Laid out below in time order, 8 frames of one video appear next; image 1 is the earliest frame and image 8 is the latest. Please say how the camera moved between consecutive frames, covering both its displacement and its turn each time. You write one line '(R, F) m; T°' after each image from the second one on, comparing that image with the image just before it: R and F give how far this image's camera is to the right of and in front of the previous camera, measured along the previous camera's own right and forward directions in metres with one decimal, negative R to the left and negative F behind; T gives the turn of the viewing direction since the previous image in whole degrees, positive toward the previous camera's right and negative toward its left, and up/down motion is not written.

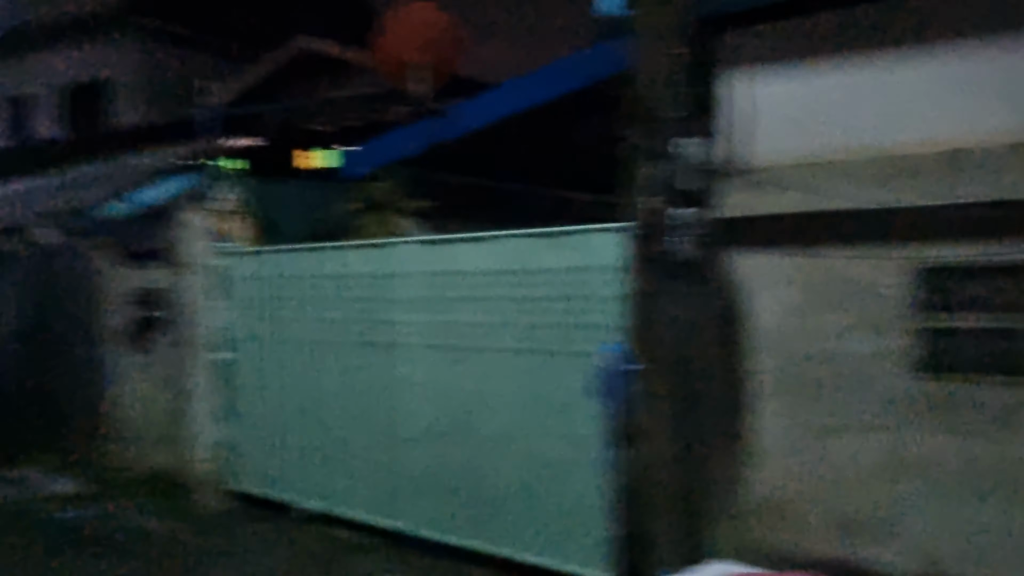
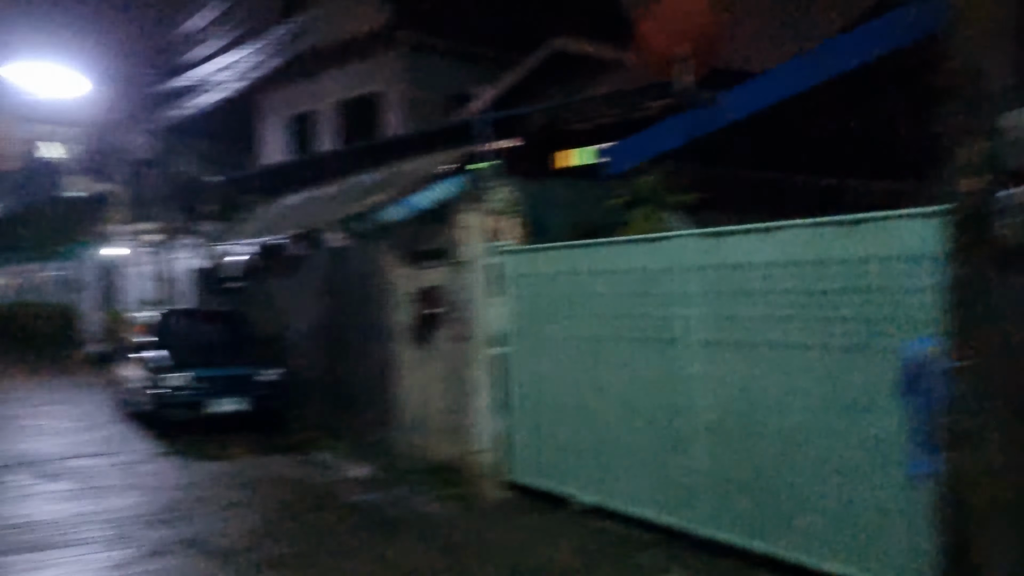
(-0.3, +0.1) m; -15°
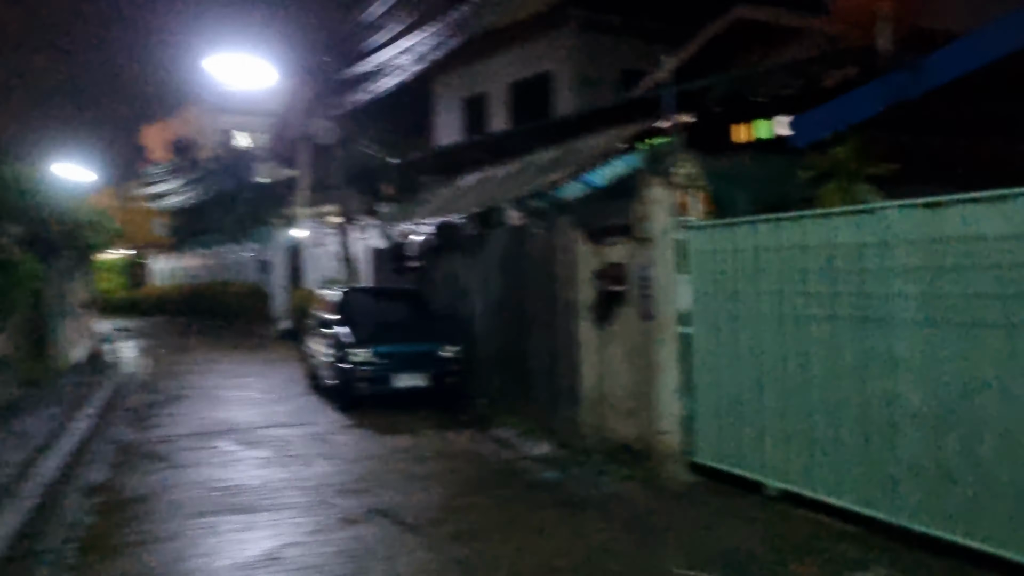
(-0.2, +0.1) m; -10°
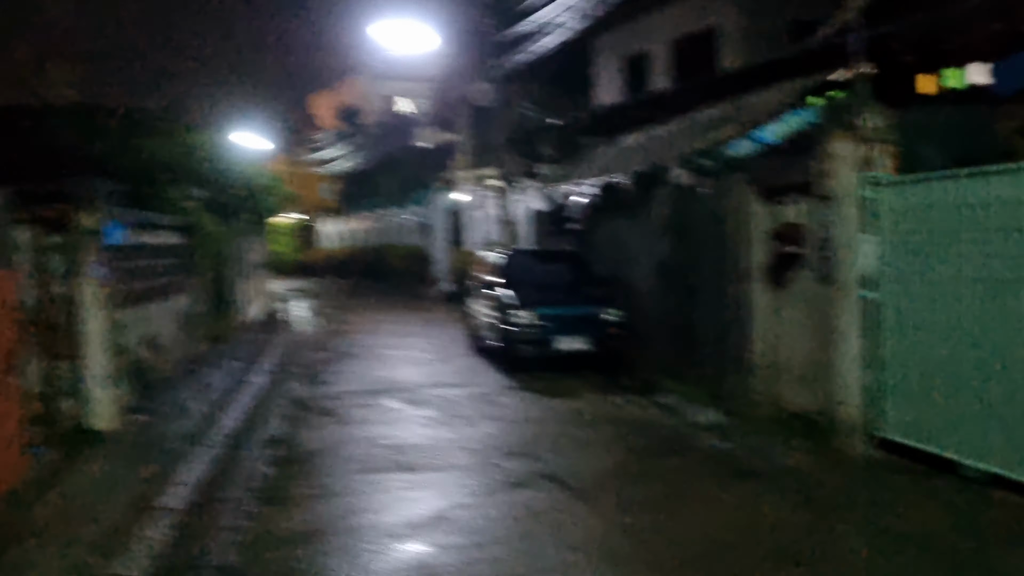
(-0.1, +0.2) m; -9°
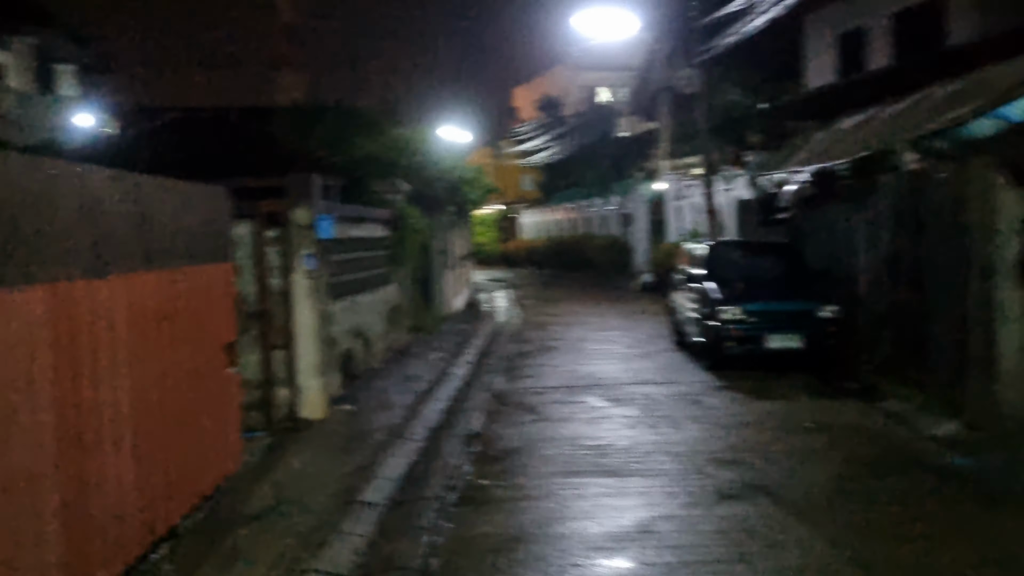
(-0.1, +0.4) m; -12°
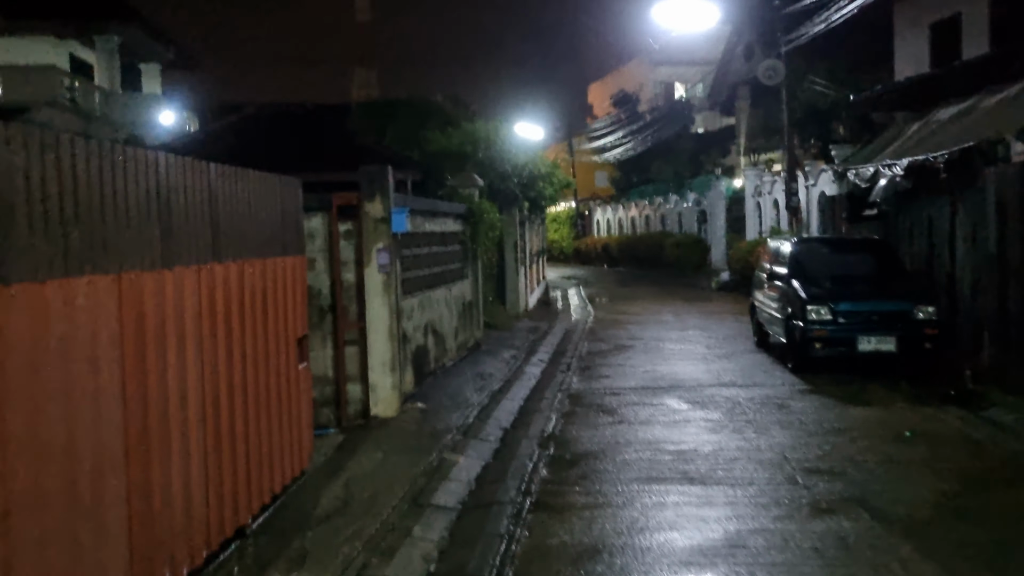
(-0.1, +0.3) m; -4°
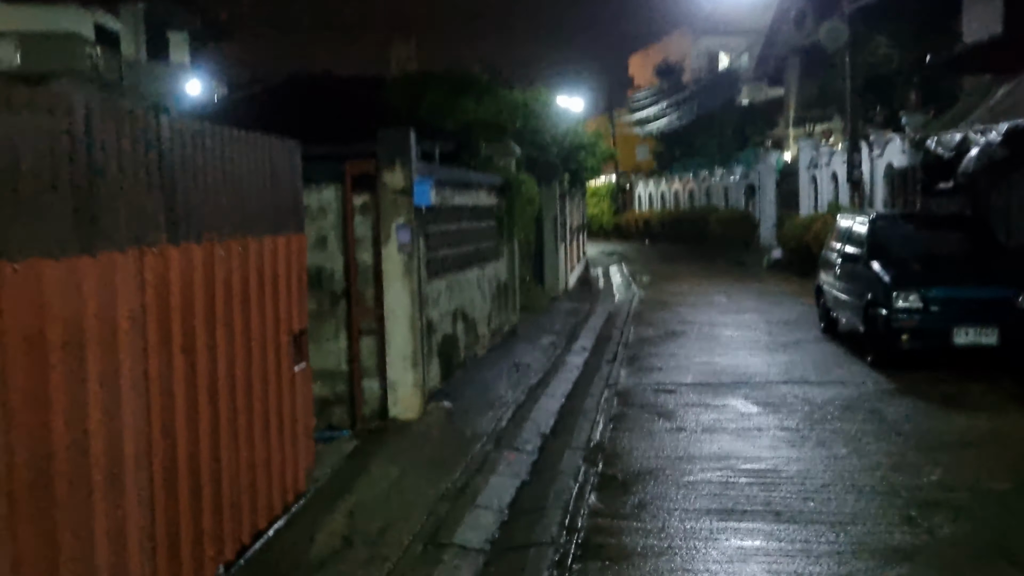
(0.0, +1.3) m; -2°
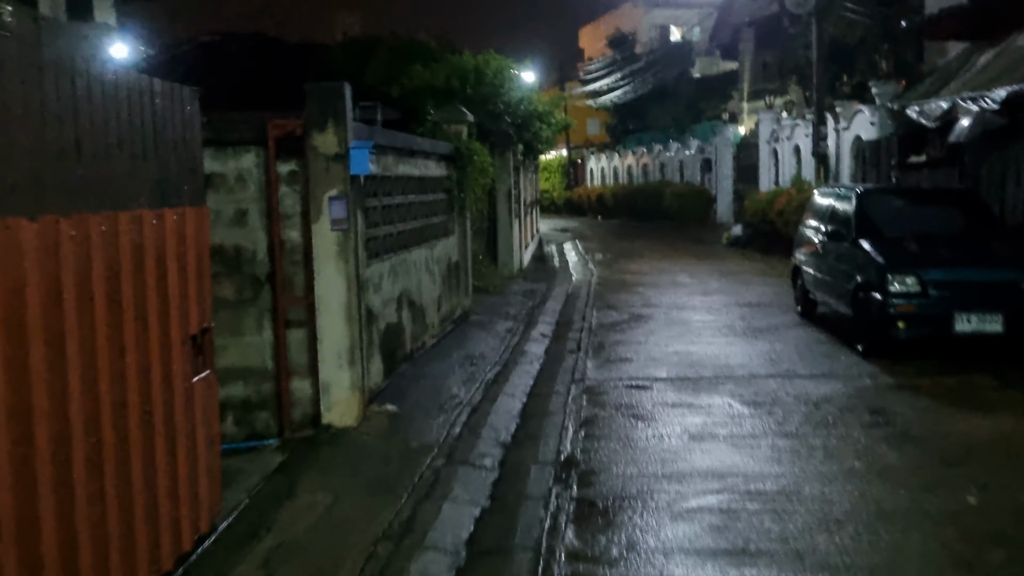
(0.0, +1.2) m; +3°
